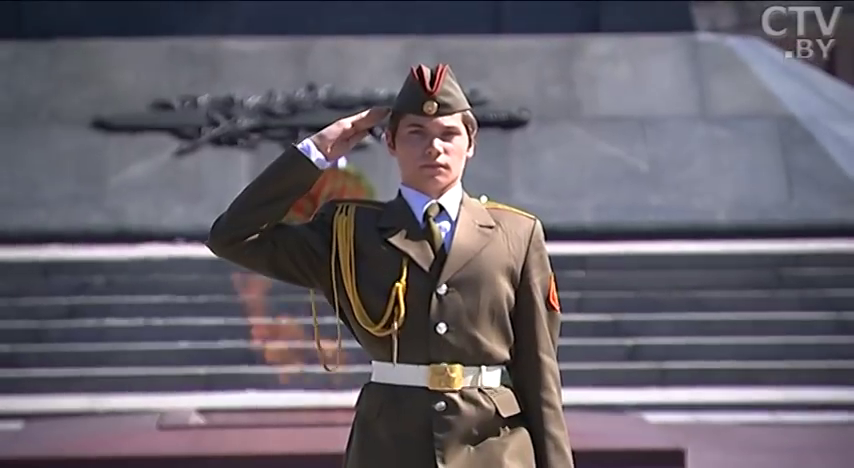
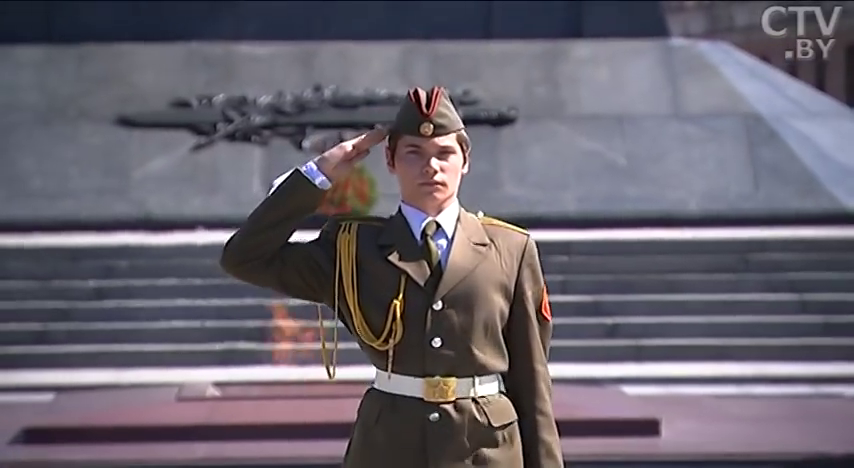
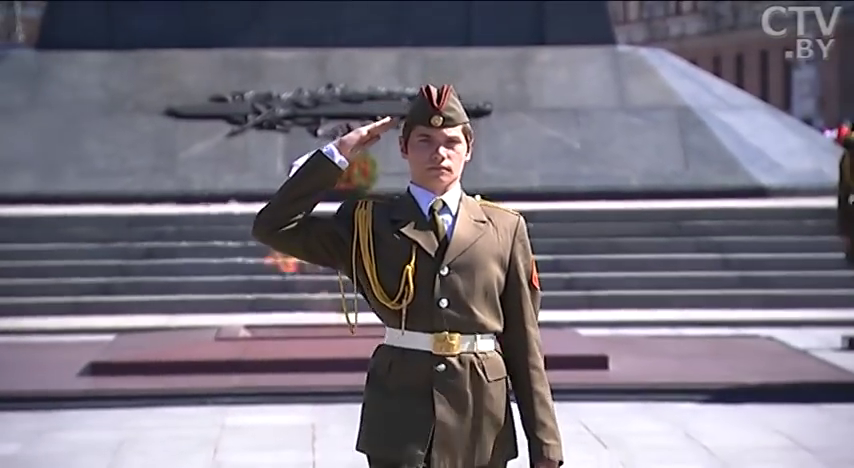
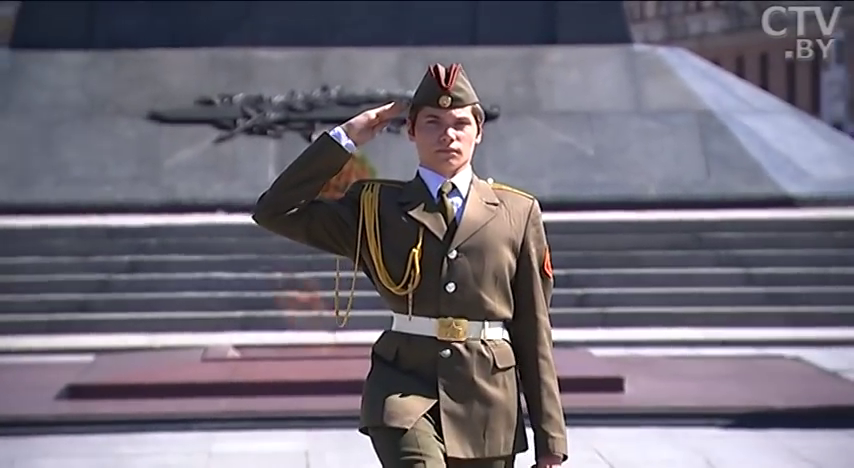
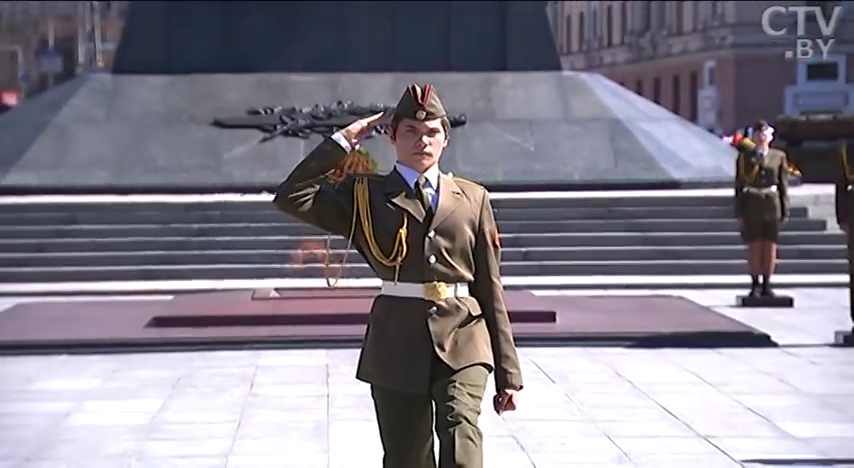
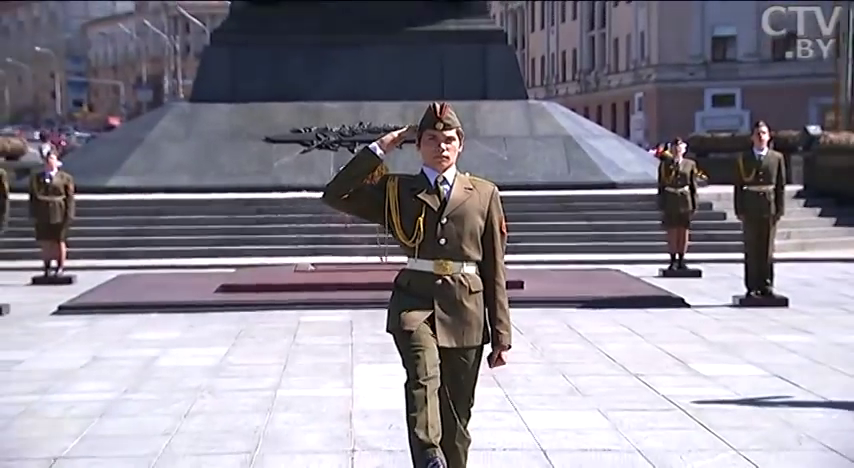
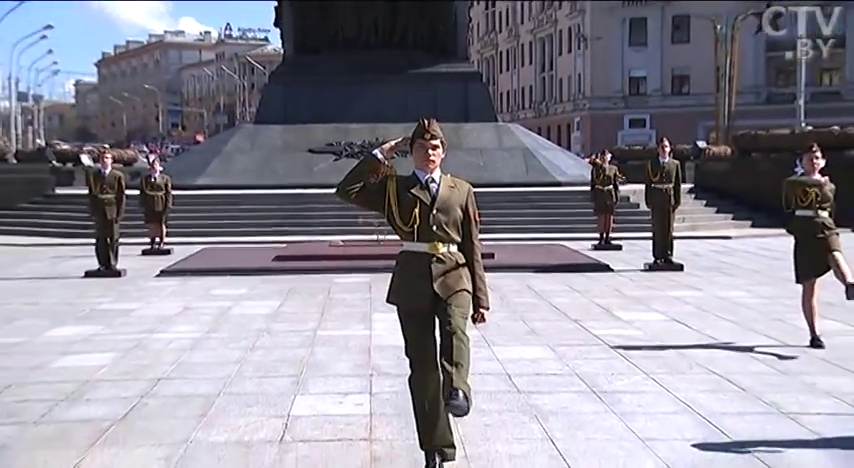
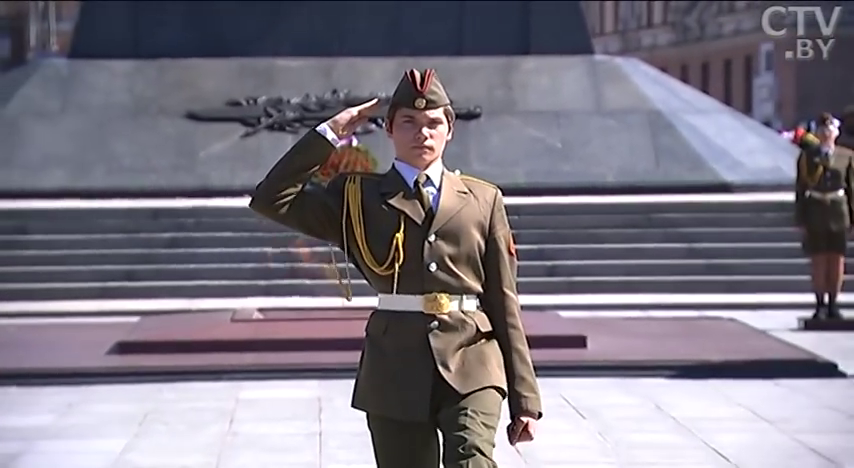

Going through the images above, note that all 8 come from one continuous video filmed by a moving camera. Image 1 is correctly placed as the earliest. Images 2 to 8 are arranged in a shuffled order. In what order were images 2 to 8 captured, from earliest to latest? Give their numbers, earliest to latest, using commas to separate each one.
2, 4, 3, 8, 5, 6, 7
